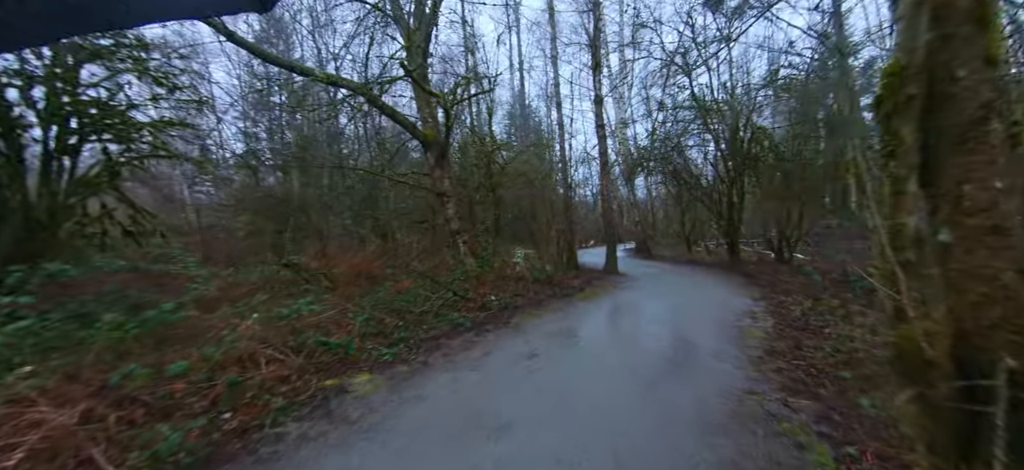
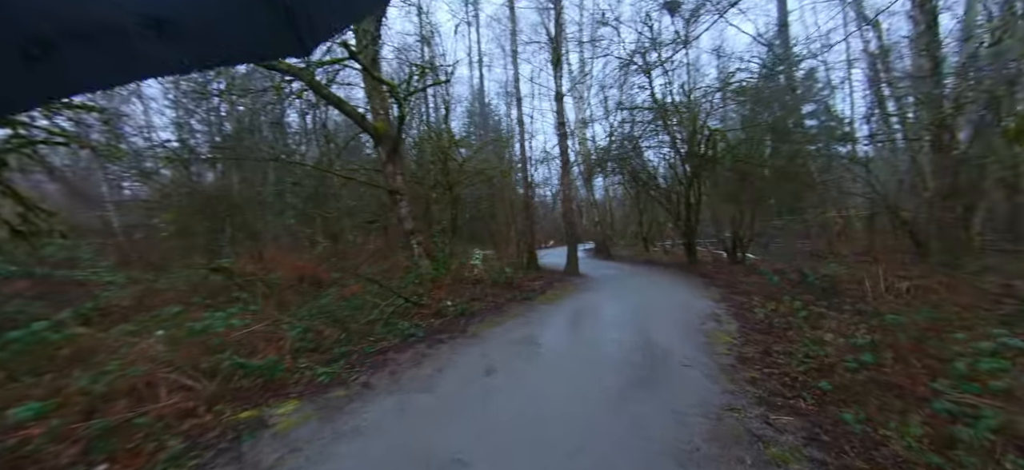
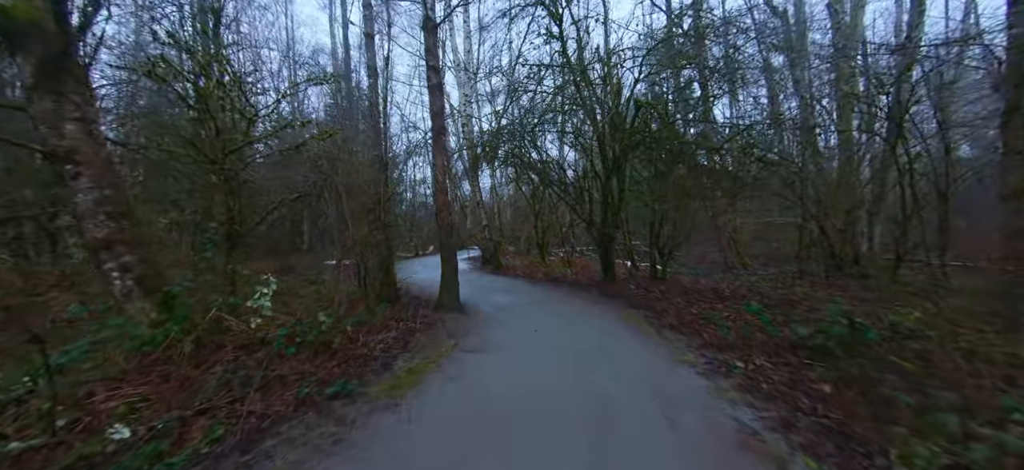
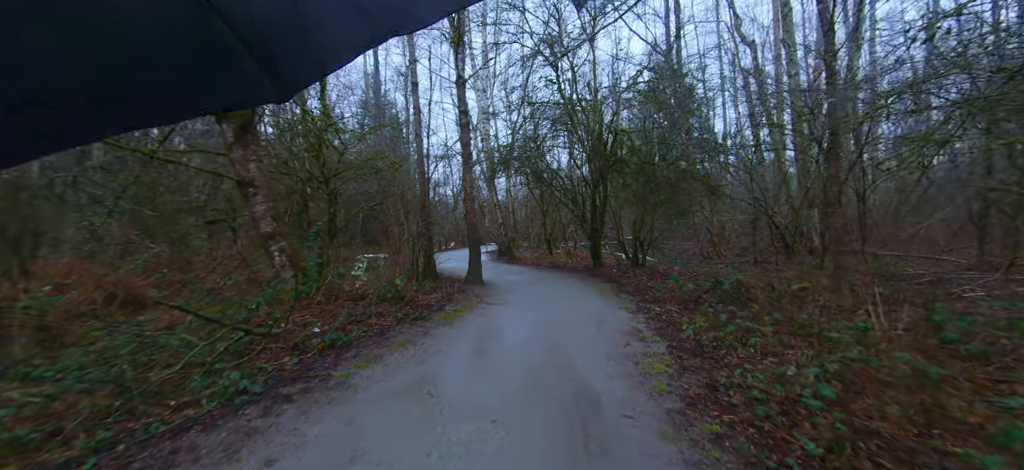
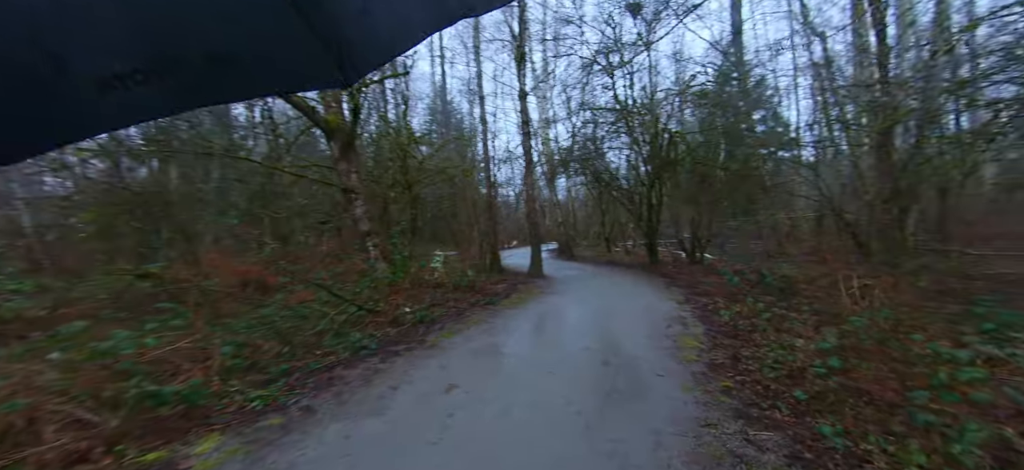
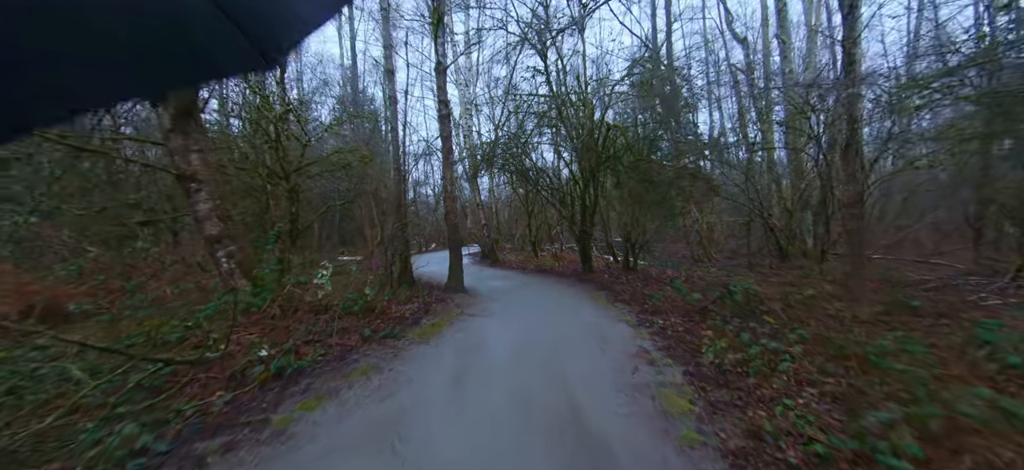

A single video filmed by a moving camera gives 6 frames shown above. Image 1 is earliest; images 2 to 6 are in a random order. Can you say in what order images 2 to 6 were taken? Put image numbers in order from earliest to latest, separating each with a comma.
2, 5, 4, 6, 3
